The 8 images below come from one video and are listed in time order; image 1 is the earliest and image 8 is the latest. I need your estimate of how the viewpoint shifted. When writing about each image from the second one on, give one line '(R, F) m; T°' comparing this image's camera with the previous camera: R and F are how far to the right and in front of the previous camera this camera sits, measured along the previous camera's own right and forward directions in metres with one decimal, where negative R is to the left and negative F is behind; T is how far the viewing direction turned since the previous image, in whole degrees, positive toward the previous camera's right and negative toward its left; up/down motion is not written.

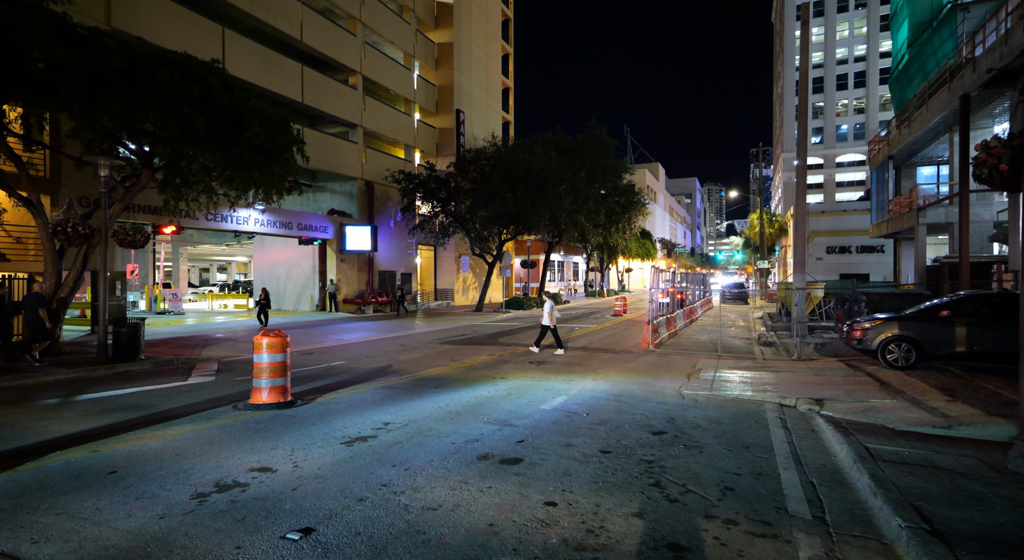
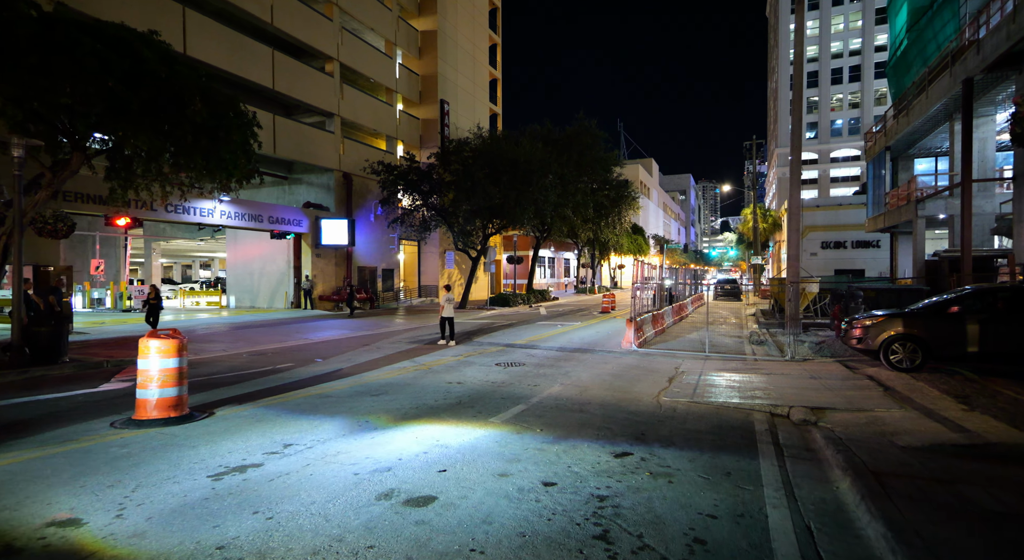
(+0.6, +1.1) m; +1°
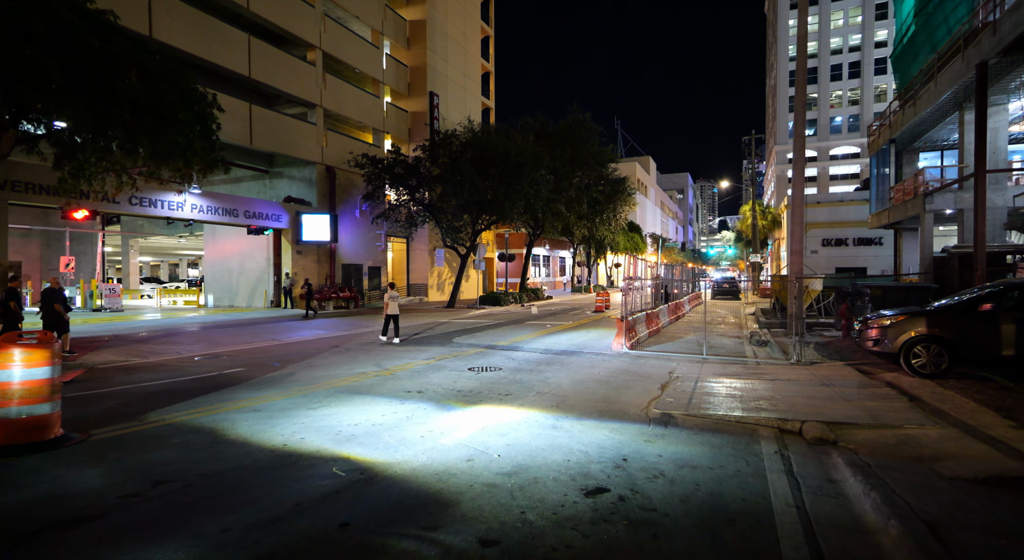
(+0.4, +1.1) m; 0°
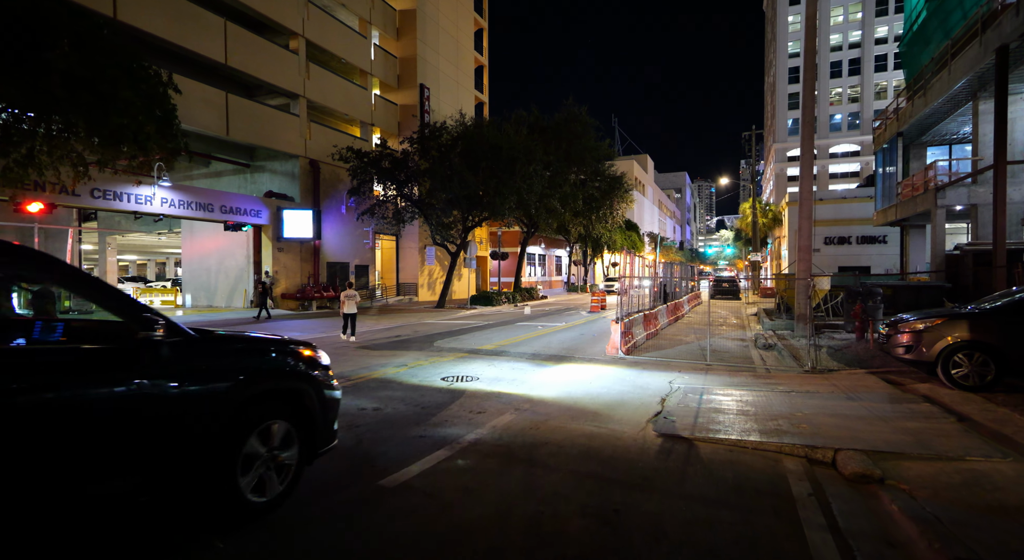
(+0.3, +1.1) m; 0°
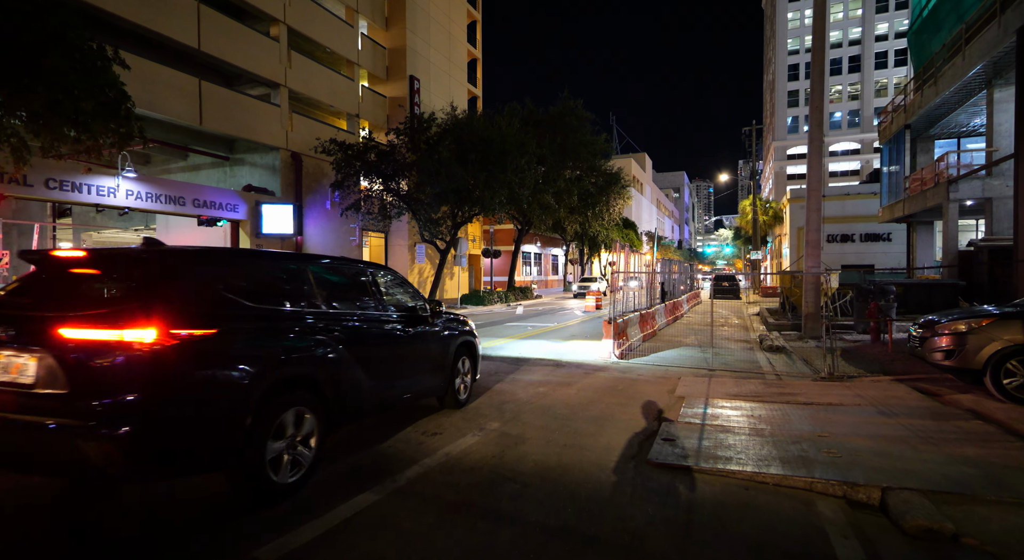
(+0.3, +1.1) m; 0°
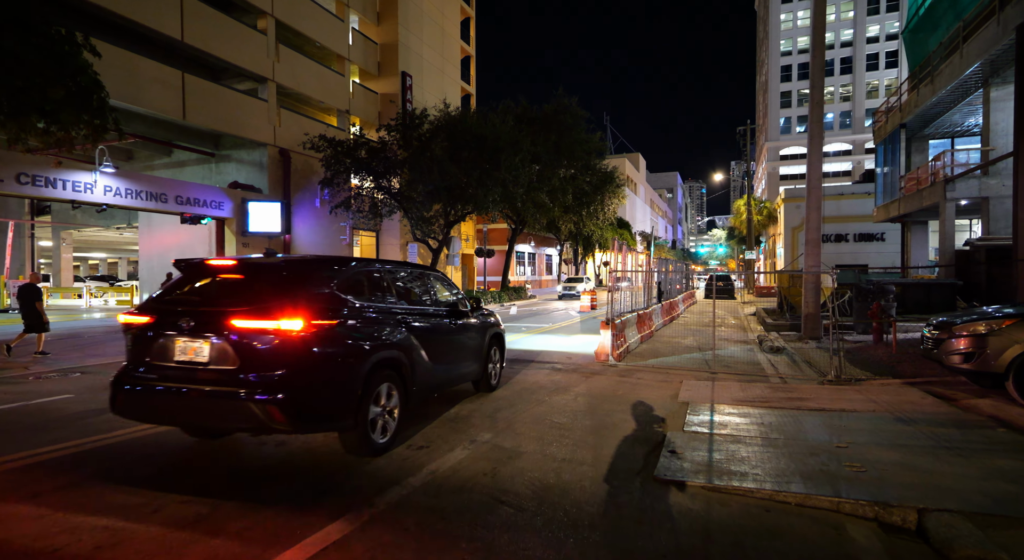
(0.0, +0.4) m; +1°
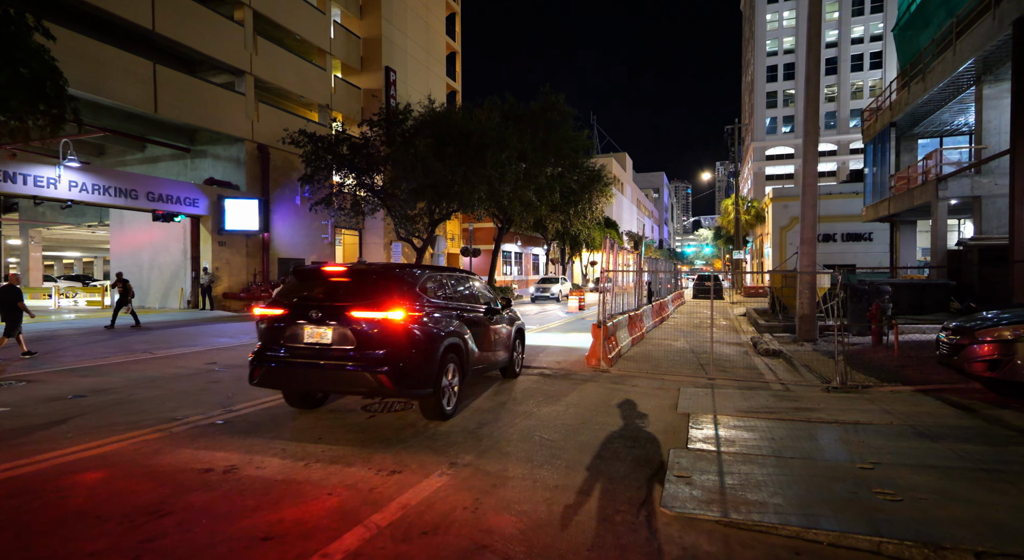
(0.0, +0.6) m; +1°
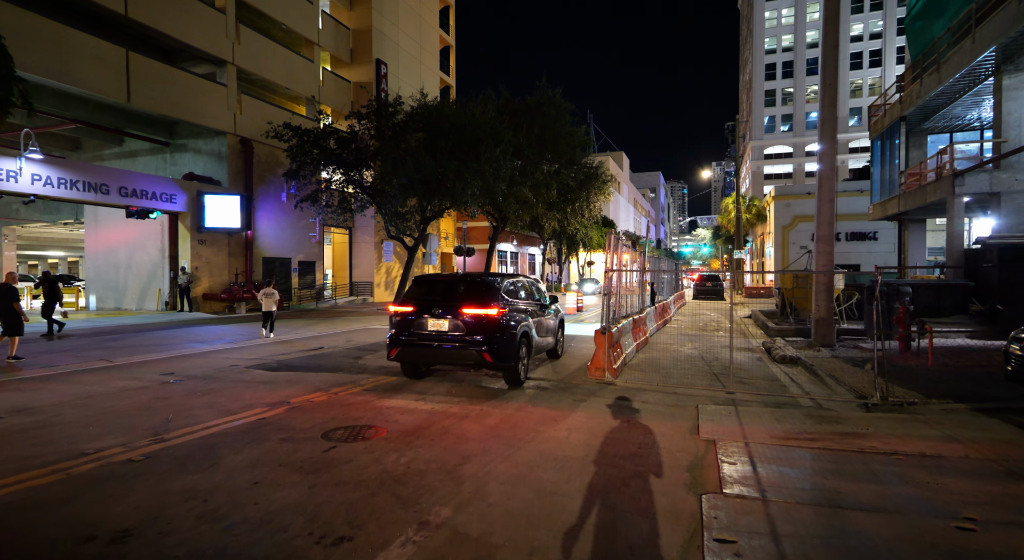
(0.0, +1.0) m; 0°
